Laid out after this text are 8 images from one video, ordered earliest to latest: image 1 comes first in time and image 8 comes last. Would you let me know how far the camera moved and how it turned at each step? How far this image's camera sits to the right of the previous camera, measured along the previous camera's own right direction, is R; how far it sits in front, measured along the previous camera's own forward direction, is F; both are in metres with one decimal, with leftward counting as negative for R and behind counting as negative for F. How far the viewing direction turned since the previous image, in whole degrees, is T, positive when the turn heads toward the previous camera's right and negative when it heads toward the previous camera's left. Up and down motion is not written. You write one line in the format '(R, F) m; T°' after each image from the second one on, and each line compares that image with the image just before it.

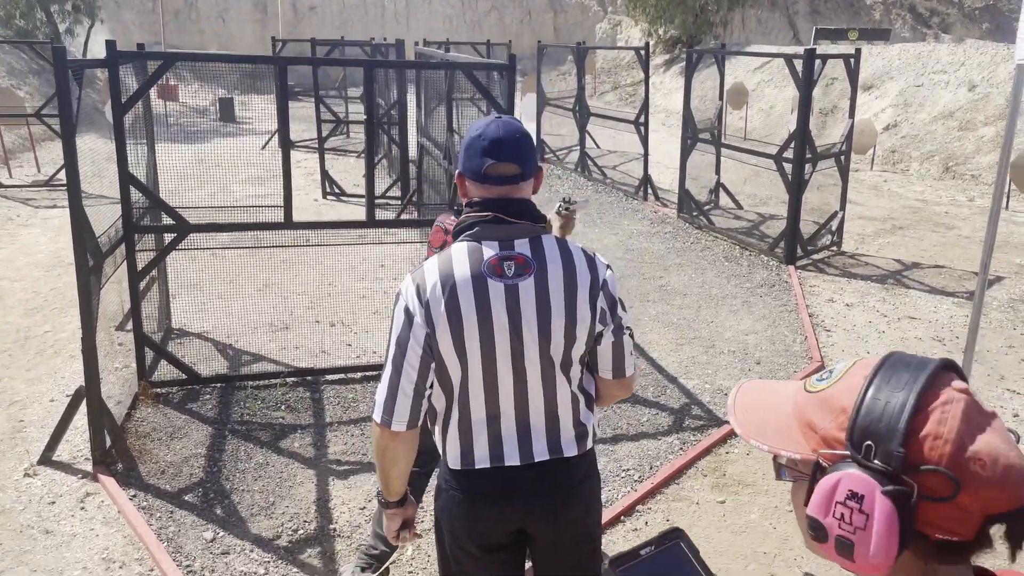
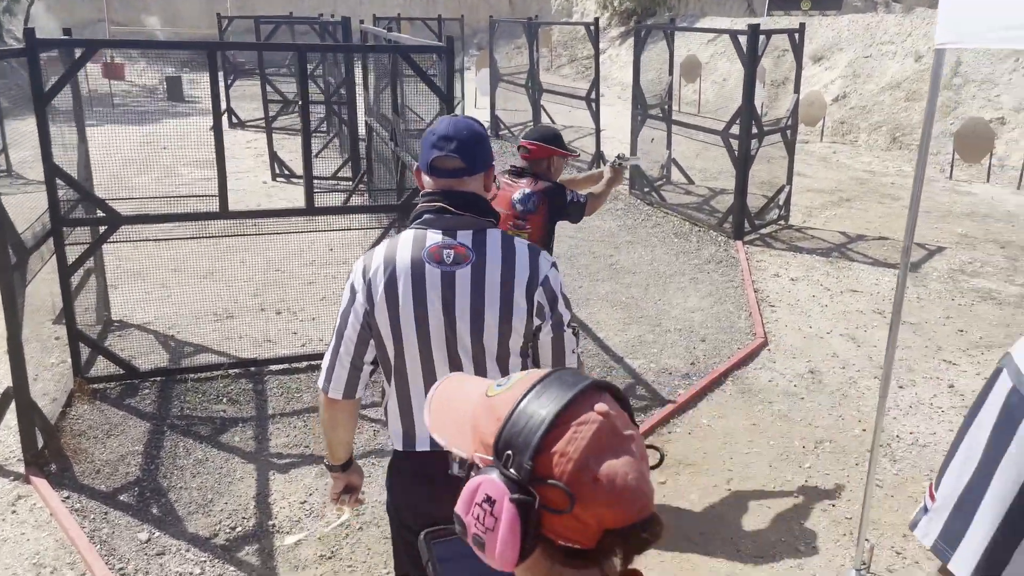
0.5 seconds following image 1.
(+0.1, 0.0) m; +2°
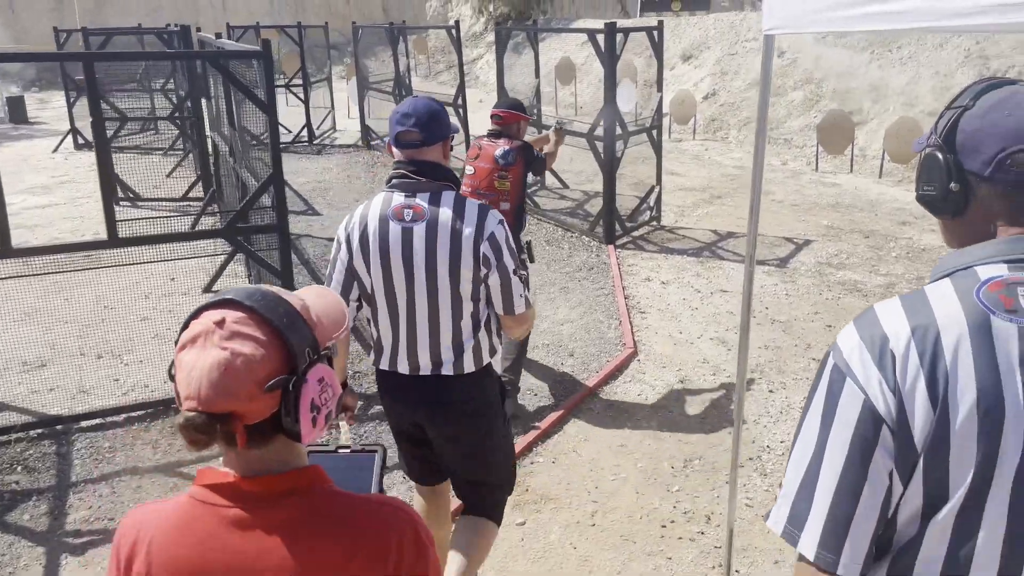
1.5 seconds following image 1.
(+0.3, +0.4) m; +7°
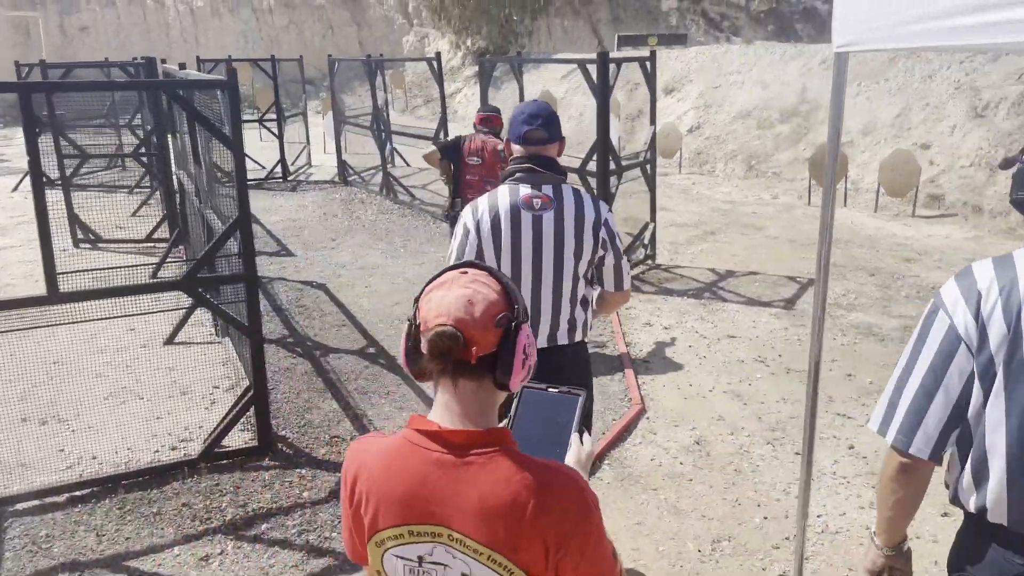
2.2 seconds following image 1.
(-0.1, +0.5) m; +2°
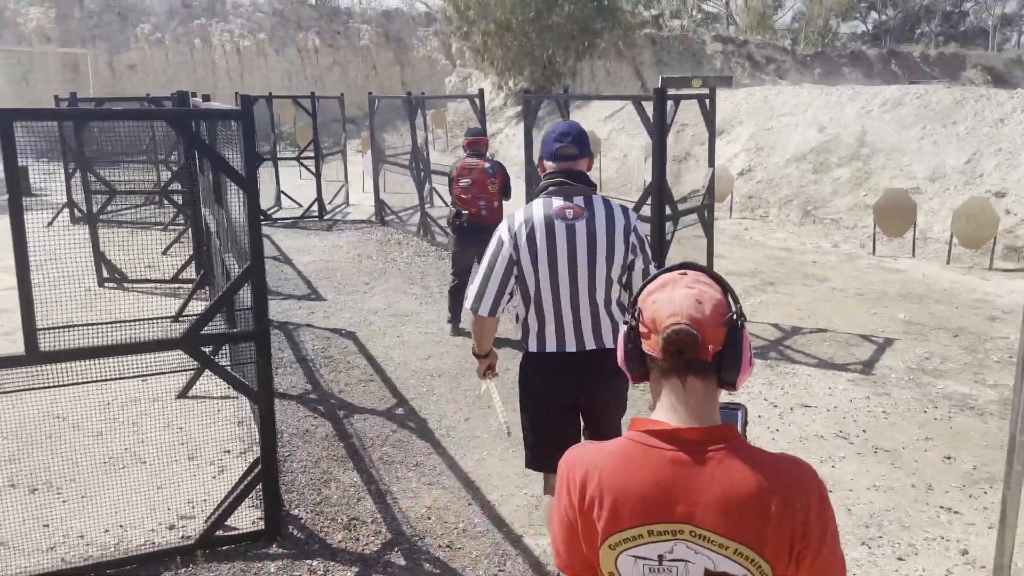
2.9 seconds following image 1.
(-0.1, +0.6) m; -3°
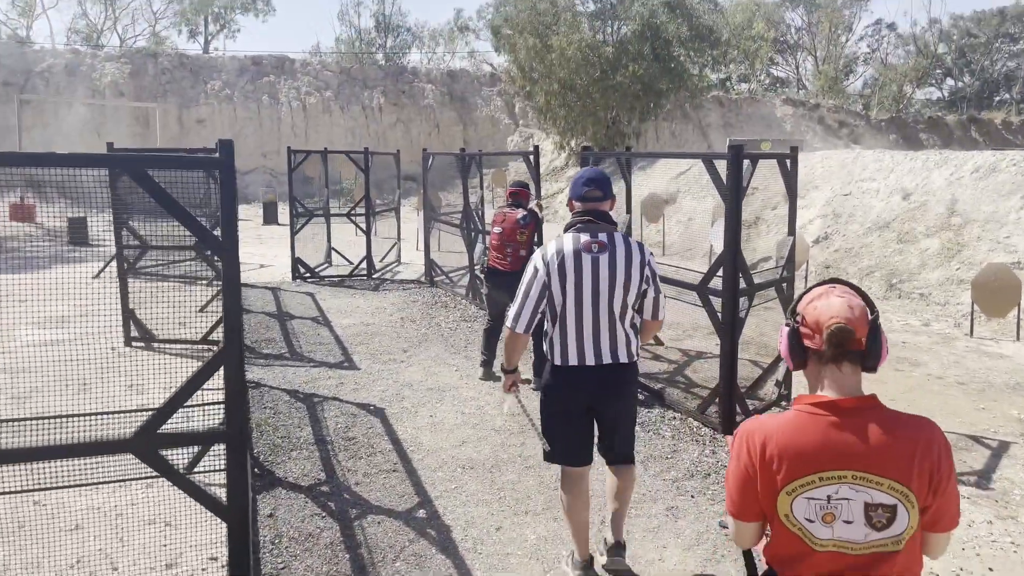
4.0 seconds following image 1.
(+0.1, +0.7) m; -4°
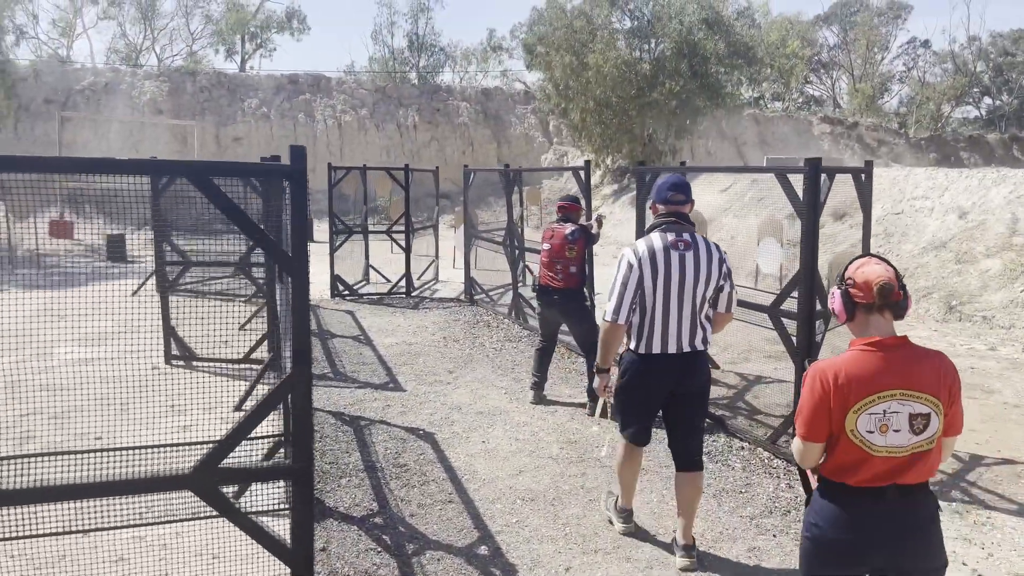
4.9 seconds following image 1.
(-0.2, +0.3) m; -2°
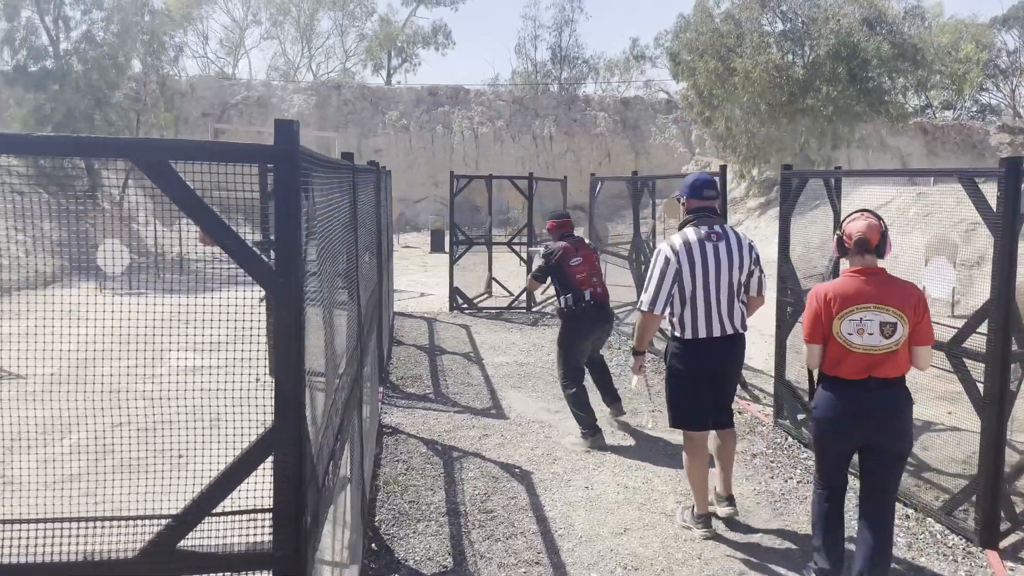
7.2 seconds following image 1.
(+0.2, +0.8) m; -10°
